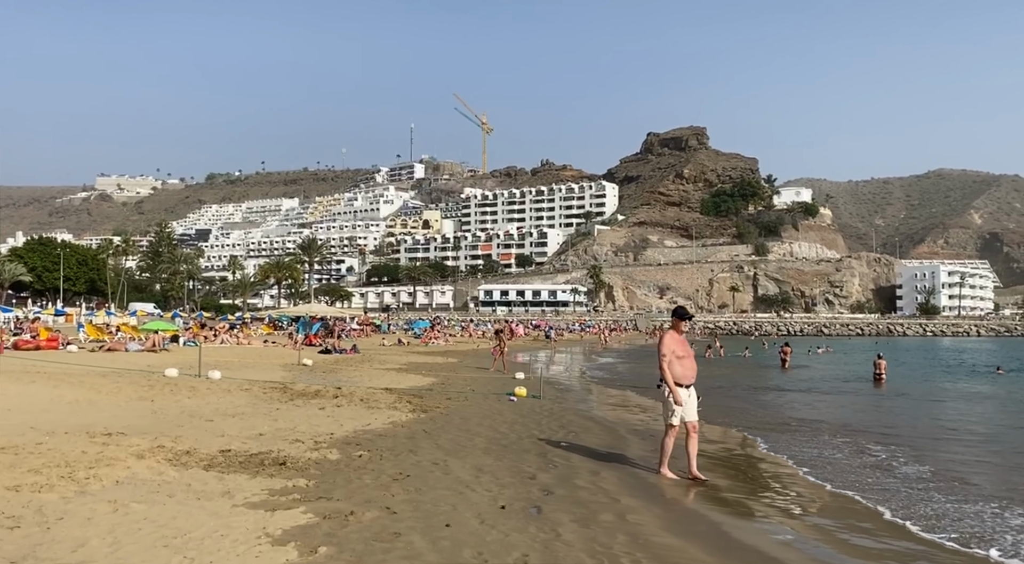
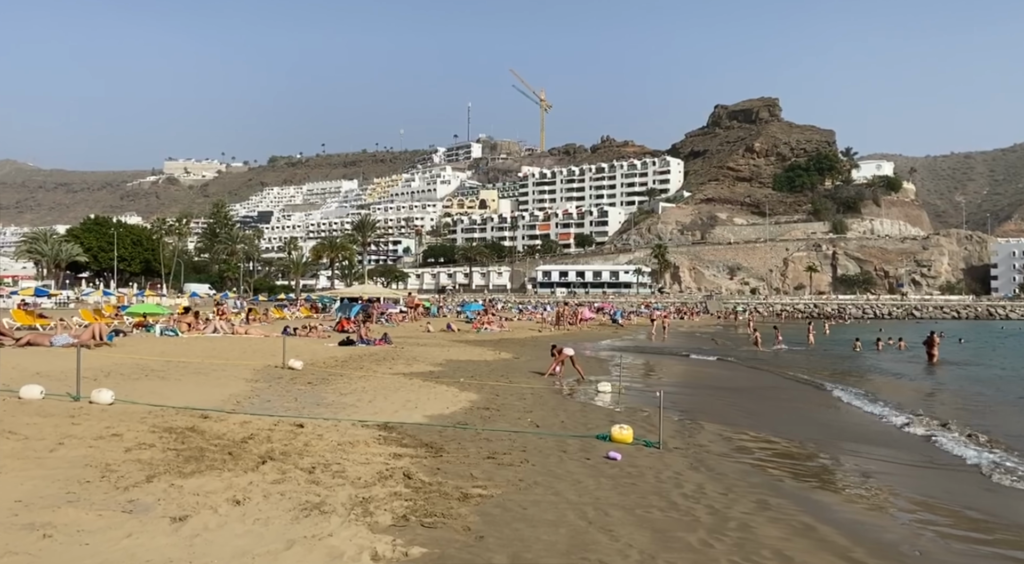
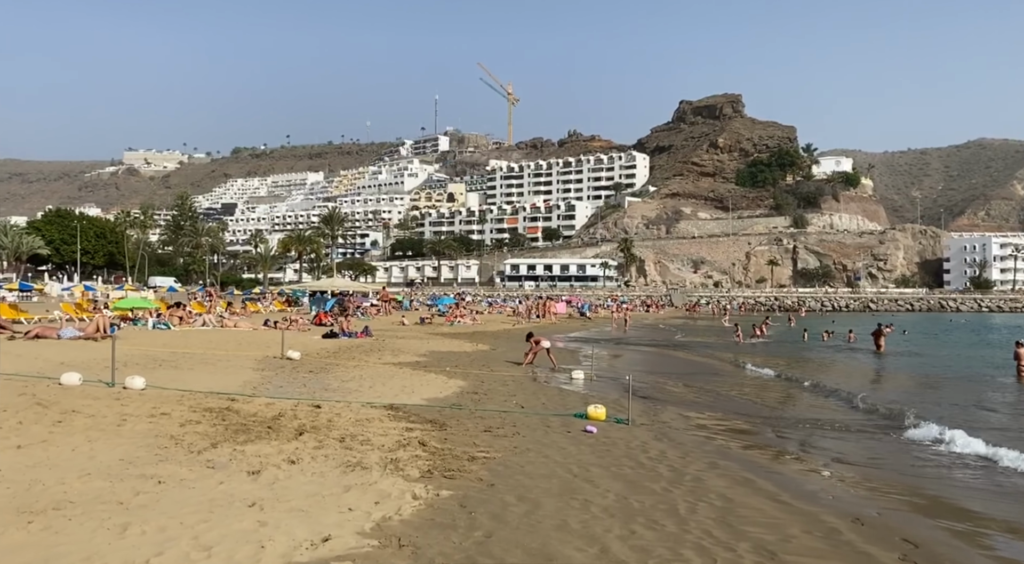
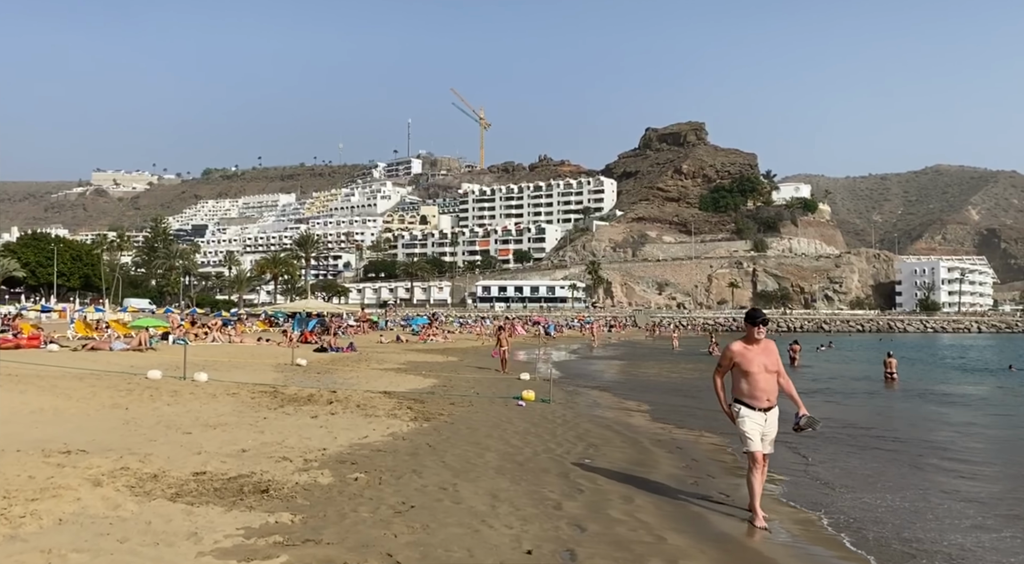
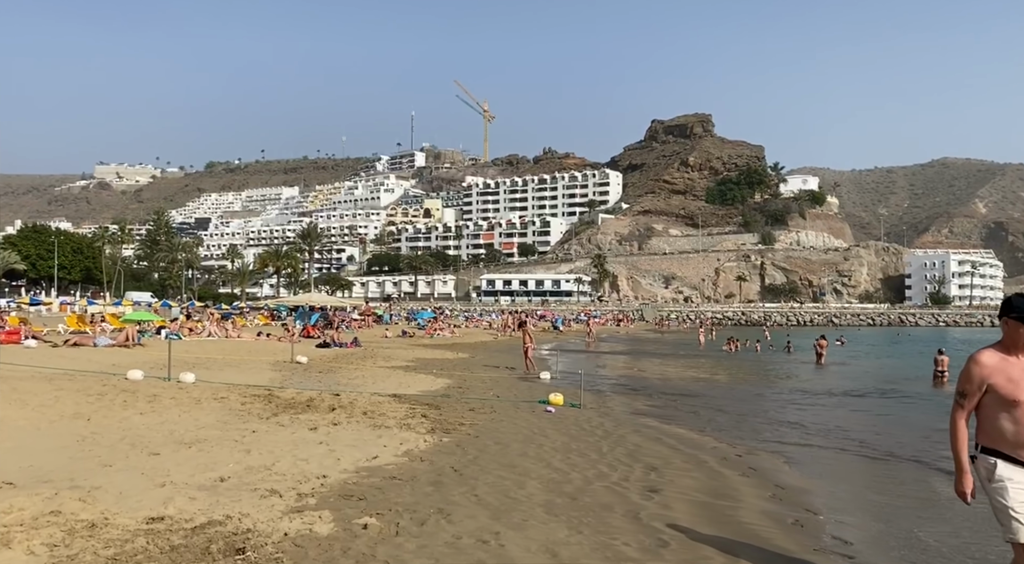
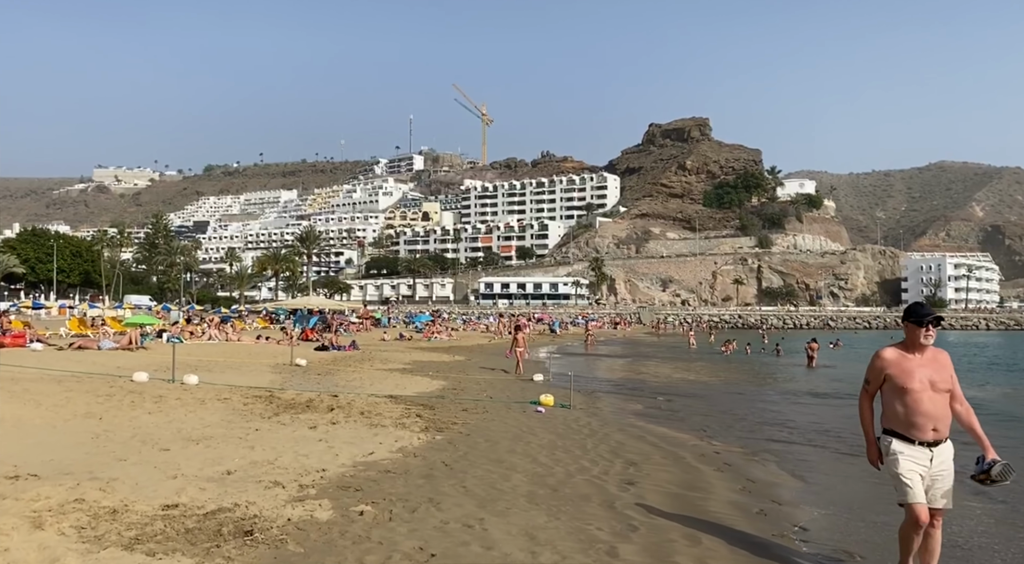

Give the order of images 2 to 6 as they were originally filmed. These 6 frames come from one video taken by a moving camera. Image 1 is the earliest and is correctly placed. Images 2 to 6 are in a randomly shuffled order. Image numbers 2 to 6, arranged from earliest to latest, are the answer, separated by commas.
4, 6, 5, 3, 2
